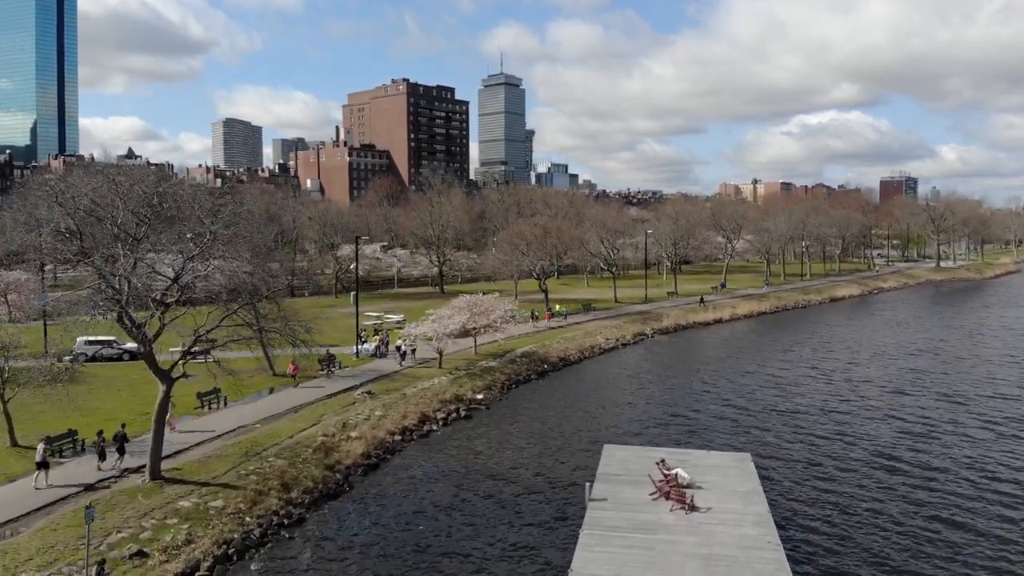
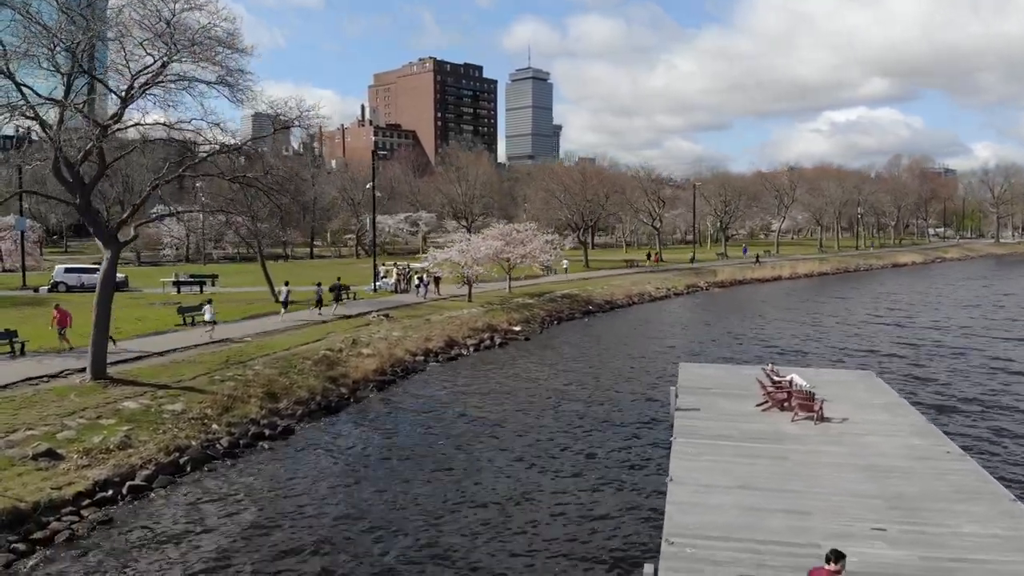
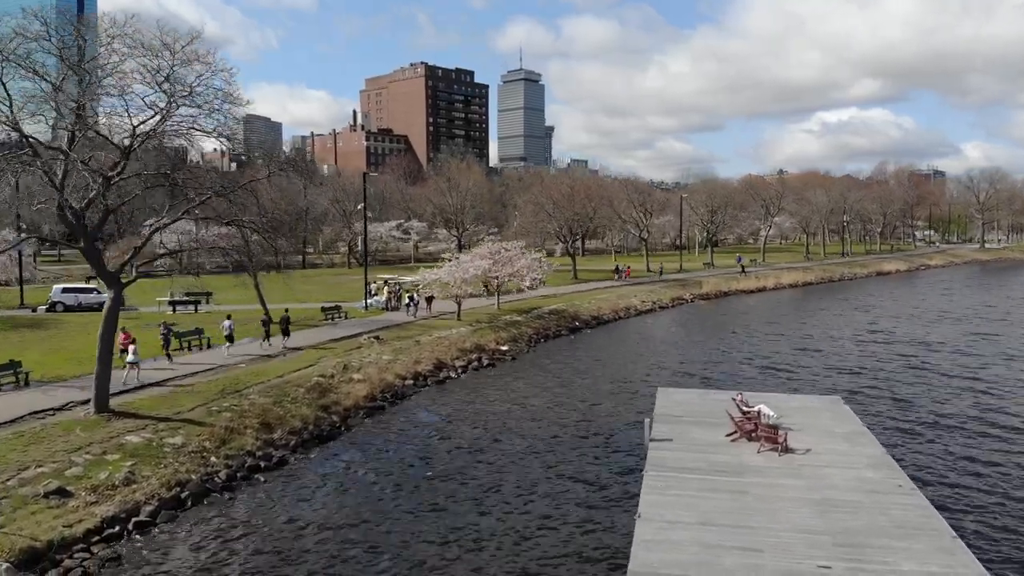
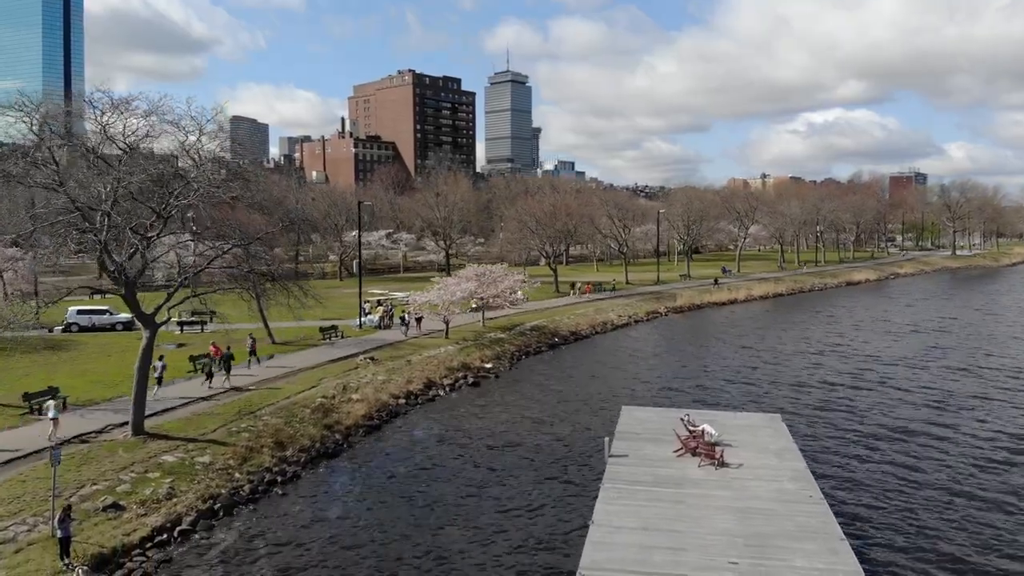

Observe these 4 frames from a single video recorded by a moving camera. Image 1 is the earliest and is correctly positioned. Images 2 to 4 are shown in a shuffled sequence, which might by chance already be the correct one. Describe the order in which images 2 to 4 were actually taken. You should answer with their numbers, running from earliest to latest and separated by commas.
4, 3, 2
